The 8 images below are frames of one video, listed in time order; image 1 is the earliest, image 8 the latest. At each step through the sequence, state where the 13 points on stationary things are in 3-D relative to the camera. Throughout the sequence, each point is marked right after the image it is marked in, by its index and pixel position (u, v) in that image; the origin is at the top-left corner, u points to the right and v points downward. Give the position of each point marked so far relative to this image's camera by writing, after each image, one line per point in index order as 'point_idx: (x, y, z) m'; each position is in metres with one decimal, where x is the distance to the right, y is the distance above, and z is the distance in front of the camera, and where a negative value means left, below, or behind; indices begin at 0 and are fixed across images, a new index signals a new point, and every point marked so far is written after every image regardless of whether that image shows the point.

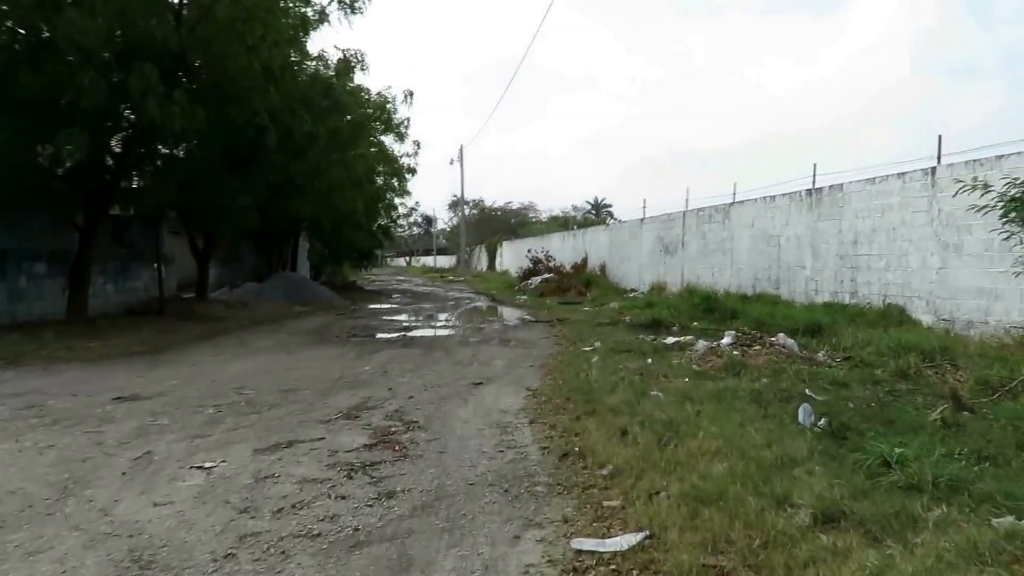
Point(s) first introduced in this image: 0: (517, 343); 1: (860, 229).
0: (+0.1, -0.5, +8.9) m
1: (+3.4, +0.6, +10.2) m
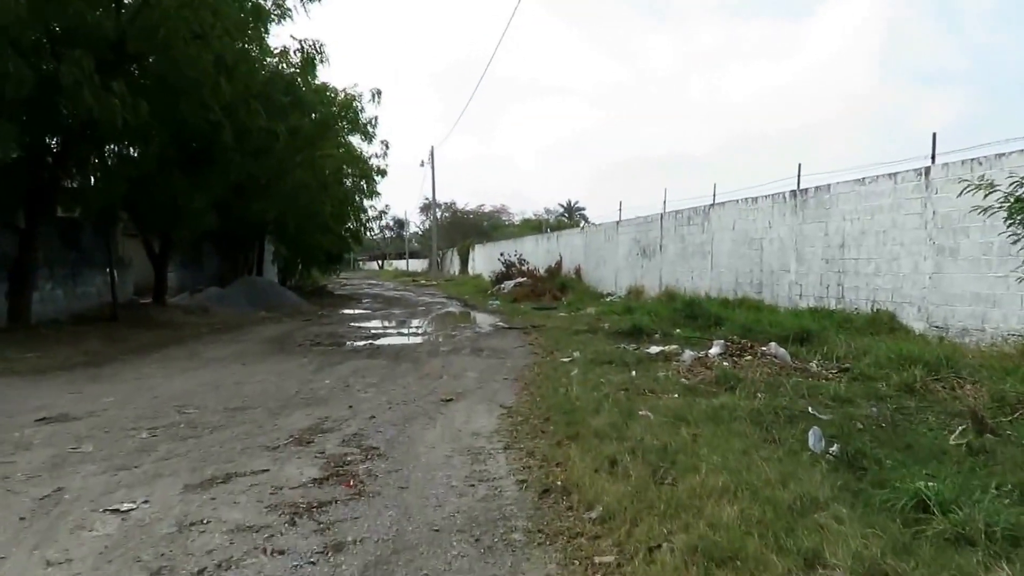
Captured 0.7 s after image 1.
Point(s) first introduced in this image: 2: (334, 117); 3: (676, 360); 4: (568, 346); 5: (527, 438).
0: (-0.2, -0.5, +8.4) m
1: (+3.1, +0.5, +9.8) m
2: (-3.0, +2.9, +18.4) m
3: (+1.0, -0.5, +6.6) m
4: (+0.5, -0.5, +8.4) m
5: (+0.1, -0.6, +4.1) m
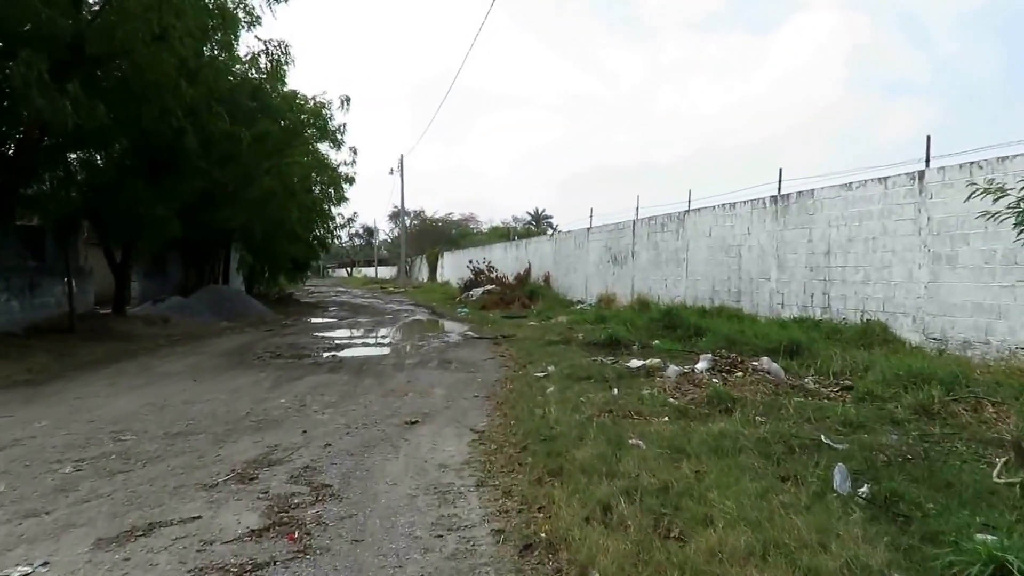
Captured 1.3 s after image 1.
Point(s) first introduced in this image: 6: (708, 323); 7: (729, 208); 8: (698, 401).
0: (-0.4, -0.6, +7.9) m
1: (+2.8, +0.4, +9.4) m
2: (-3.5, +2.7, +17.8) m
3: (+0.9, -0.5, +6.1) m
4: (+0.3, -0.5, +7.9) m
5: (0.0, -0.6, +3.6) m
6: (+1.8, -0.3, +9.7) m
7: (+2.5, +0.9, +12.1) m
8: (+0.9, -0.5, +5.0) m
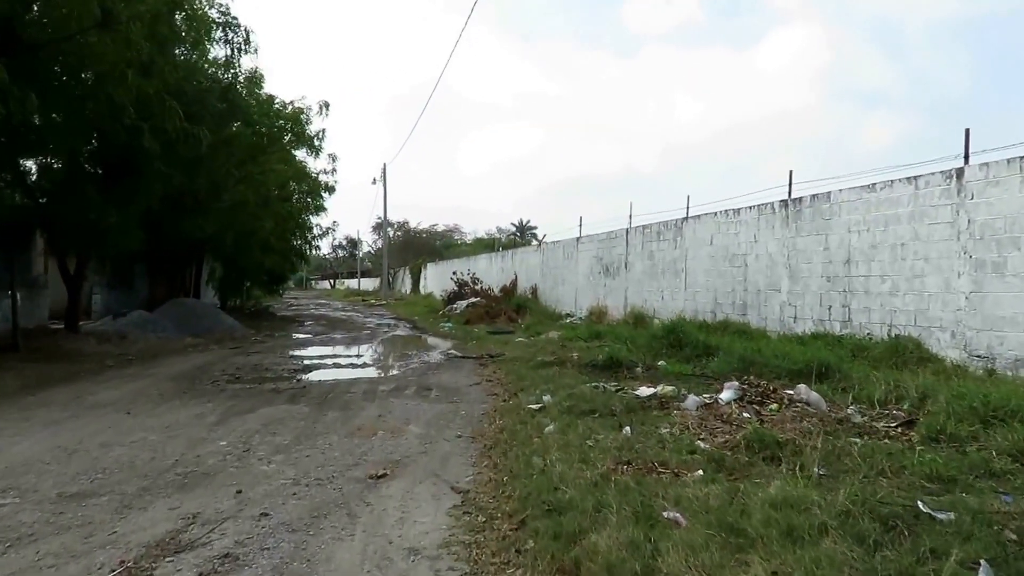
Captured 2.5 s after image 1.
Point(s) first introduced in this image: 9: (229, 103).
0: (-0.5, -0.7, +6.9) m
1: (+2.7, +0.3, +8.5) m
2: (-3.7, +2.5, +16.8) m
3: (+0.8, -0.6, +5.2) m
4: (+0.2, -0.6, +6.9) m
5: (0.0, -0.7, +2.6) m
6: (+1.7, -0.4, +8.8) m
7: (+2.3, +0.8, +11.1) m
8: (+0.8, -0.6, +4.0) m
9: (-3.3, +2.1, +12.5) m
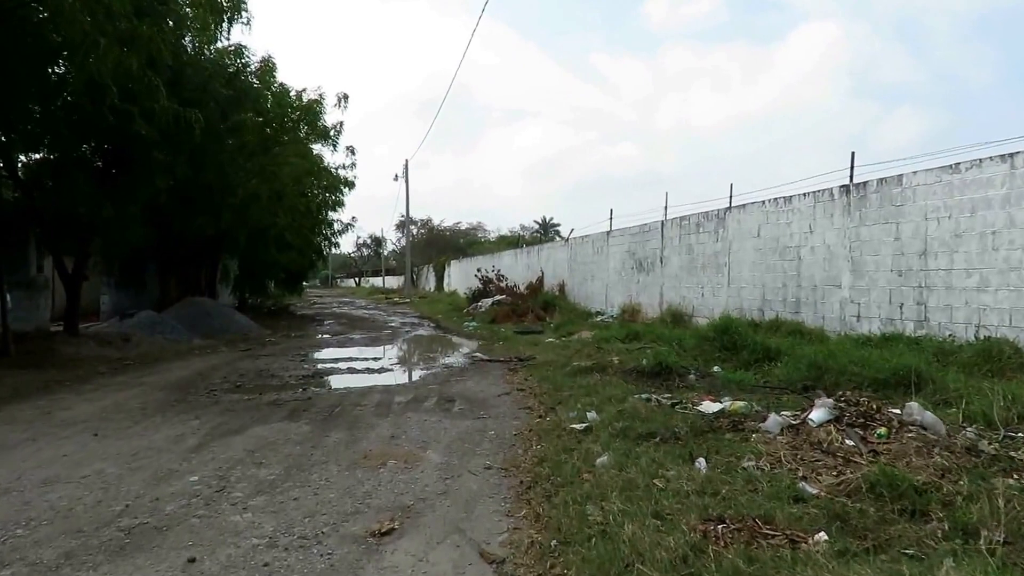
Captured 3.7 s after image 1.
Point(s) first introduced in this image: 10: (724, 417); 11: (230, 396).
0: (-0.3, -0.7, +5.9) m
1: (+3.0, +0.4, +7.4) m
2: (-3.3, +2.6, +15.9) m
3: (+1.0, -0.6, +4.2) m
4: (+0.4, -0.6, +5.9) m
5: (+0.1, -0.7, +1.6) m
6: (+1.9, -0.4, +7.8) m
7: (+2.6, +0.8, +10.1) m
8: (+1.0, -0.6, +3.0) m
9: (-3.0, +2.2, +11.6) m
10: (+0.9, -0.6, +4.6) m
11: (-1.8, -0.7, +6.9) m
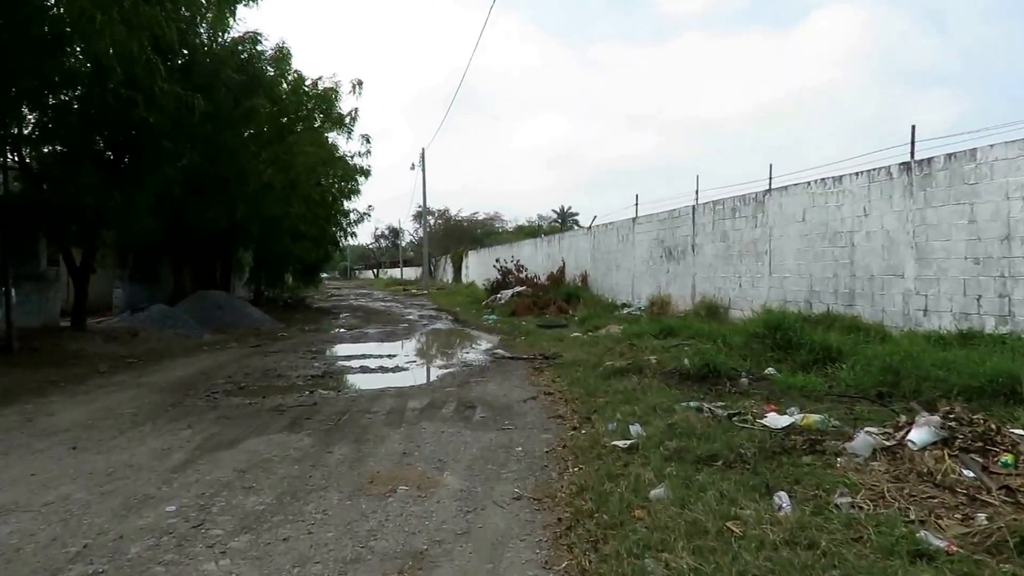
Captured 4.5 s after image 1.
0: (-0.1, -0.6, +5.2) m
1: (+3.1, +0.4, +6.7) m
2: (-3.0, +2.7, +15.2) m
3: (+1.1, -0.5, +3.5) m
4: (+0.5, -0.6, +5.2) m
5: (+0.1, -0.7, +0.9) m
6: (+2.1, -0.3, +7.1) m
7: (+2.8, +0.9, +9.4) m
8: (+1.1, -0.6, +2.3) m
9: (-2.8, +2.2, +11.0) m
10: (+1.0, -0.5, +3.9) m
11: (-1.7, -0.7, +6.3) m
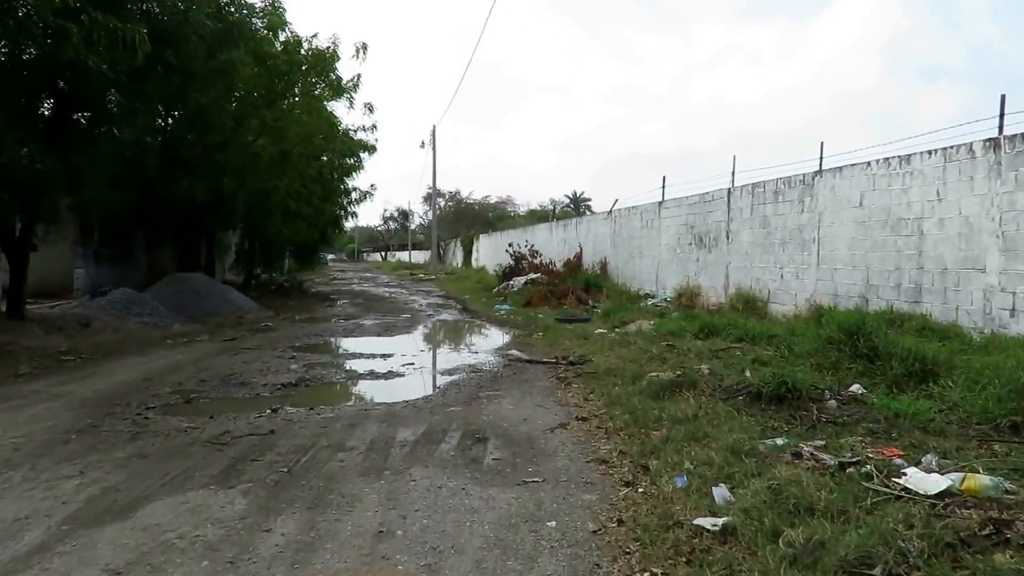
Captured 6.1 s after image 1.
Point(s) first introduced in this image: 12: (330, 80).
0: (0.0, -0.6, +3.9) m
1: (+3.2, +0.4, +5.2) m
2: (-2.8, +2.9, +13.8) m
3: (+1.2, -0.6, +2.1) m
4: (+0.6, -0.6, +3.8) m
5: (+0.2, -0.7, -0.5) m
6: (+2.2, -0.3, +5.6) m
7: (+3.0, +0.9, +7.9) m
8: (+1.1, -0.6, +0.9) m
9: (-2.6, +2.4, +9.6) m
10: (+1.1, -0.5, +2.5) m
11: (-1.6, -0.6, +4.9) m
12: (-2.6, +2.9, +14.9) m
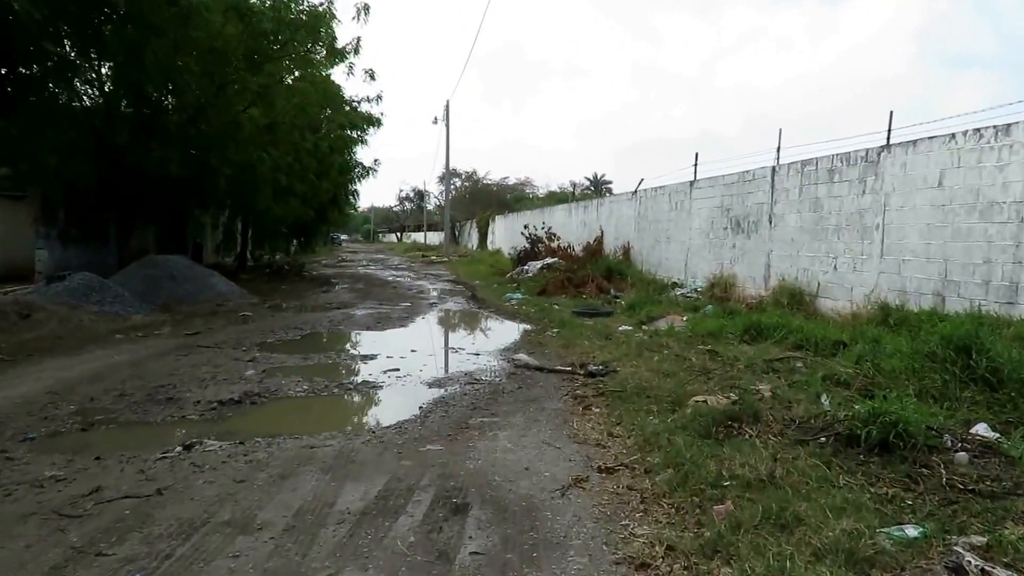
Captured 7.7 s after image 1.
0: (0.0, -0.6, +2.5) m
1: (+3.3, +0.4, +3.8) m
2: (-2.6, +3.1, +12.4) m
3: (+1.1, -0.6, +0.7) m
4: (+0.6, -0.6, +2.5) m
5: (+0.1, -0.8, -1.8) m
6: (+2.2, -0.3, +4.3) m
7: (+3.0, +1.0, +6.5) m
8: (+1.1, -0.7, -0.4) m
9: (-2.5, +2.5, +8.2) m
10: (+1.1, -0.6, +1.1) m
11: (-1.6, -0.6, +3.6) m
12: (-2.3, +3.1, +13.5) m
